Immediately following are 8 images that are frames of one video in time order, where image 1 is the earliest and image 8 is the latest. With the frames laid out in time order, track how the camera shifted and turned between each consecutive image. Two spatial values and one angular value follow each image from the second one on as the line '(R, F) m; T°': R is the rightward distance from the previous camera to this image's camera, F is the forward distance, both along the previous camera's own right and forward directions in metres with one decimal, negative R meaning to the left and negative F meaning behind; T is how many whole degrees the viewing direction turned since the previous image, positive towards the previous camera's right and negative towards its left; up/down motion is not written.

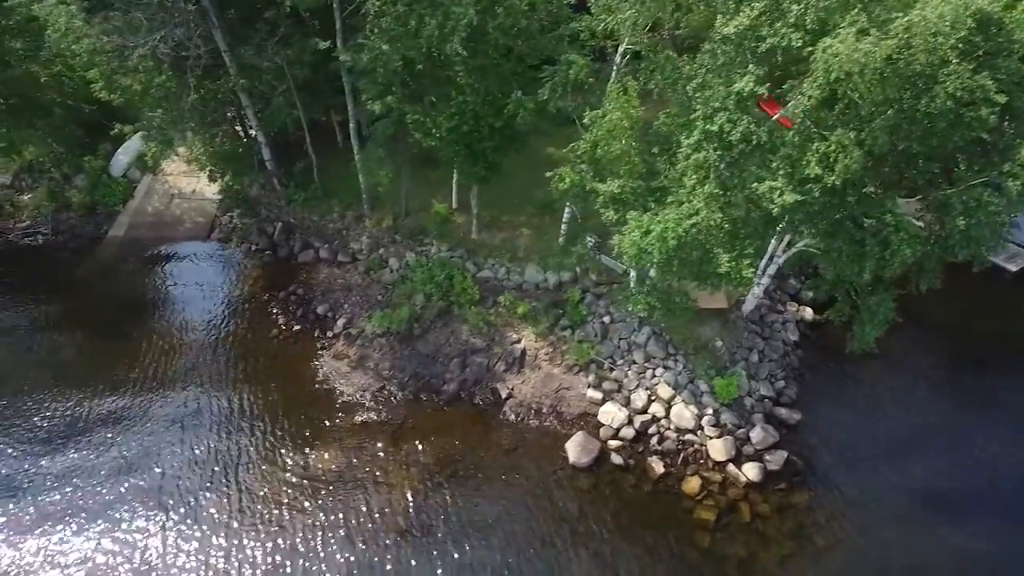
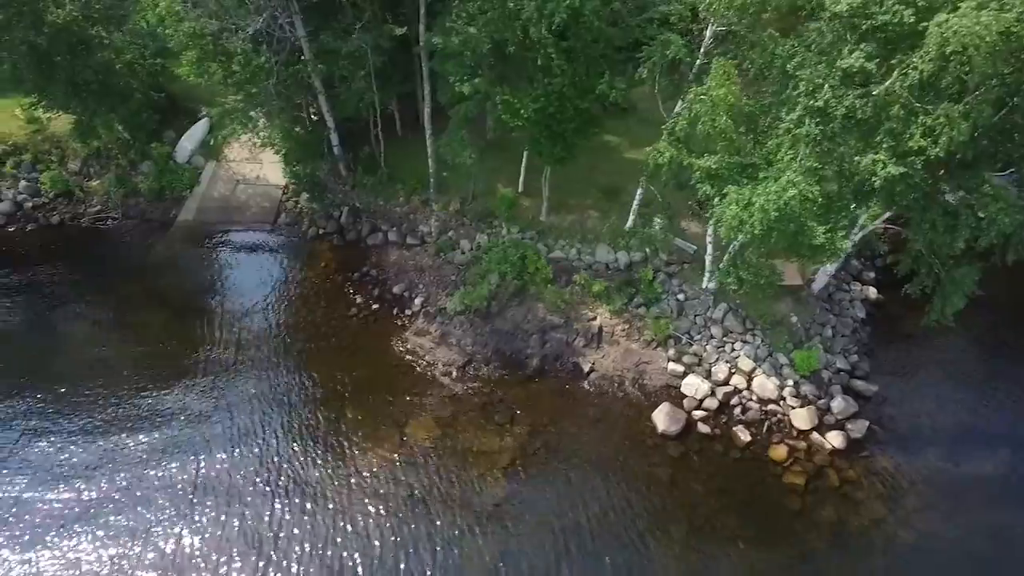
(-1.6, -0.7) m; 0°
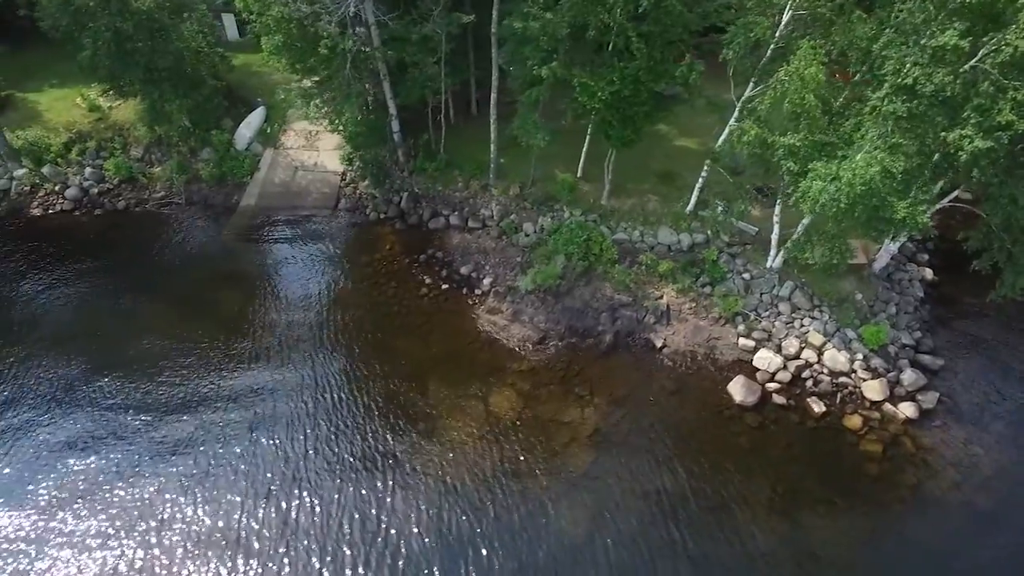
(-1.5, -0.7) m; 0°
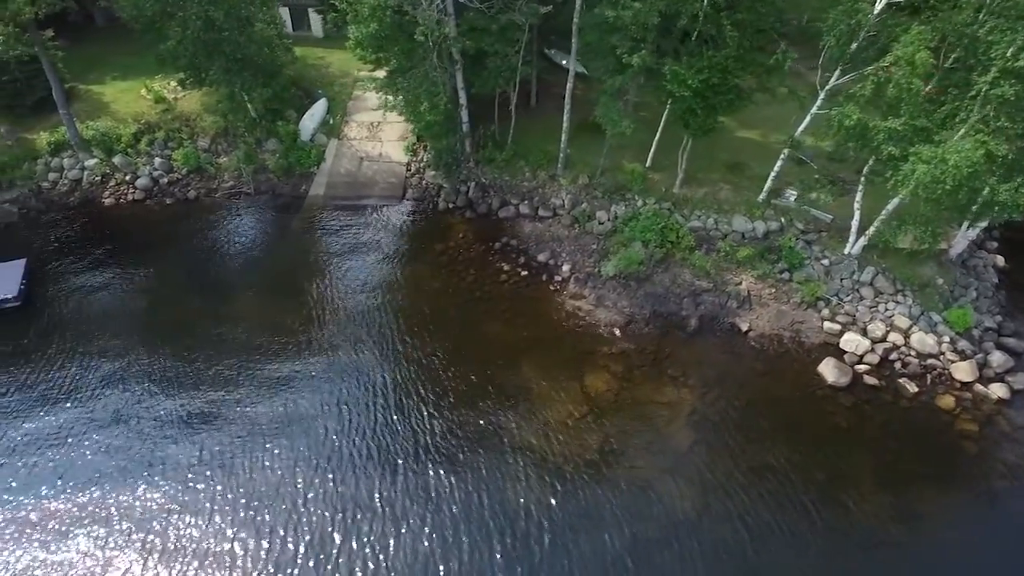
(-1.8, -0.4) m; 0°
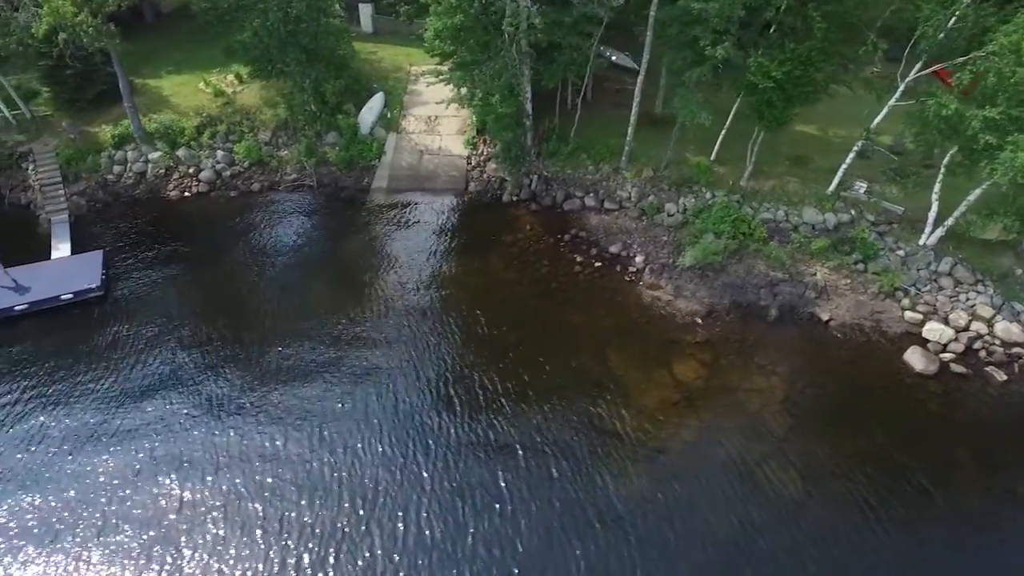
(-1.7, -0.2) m; 0°
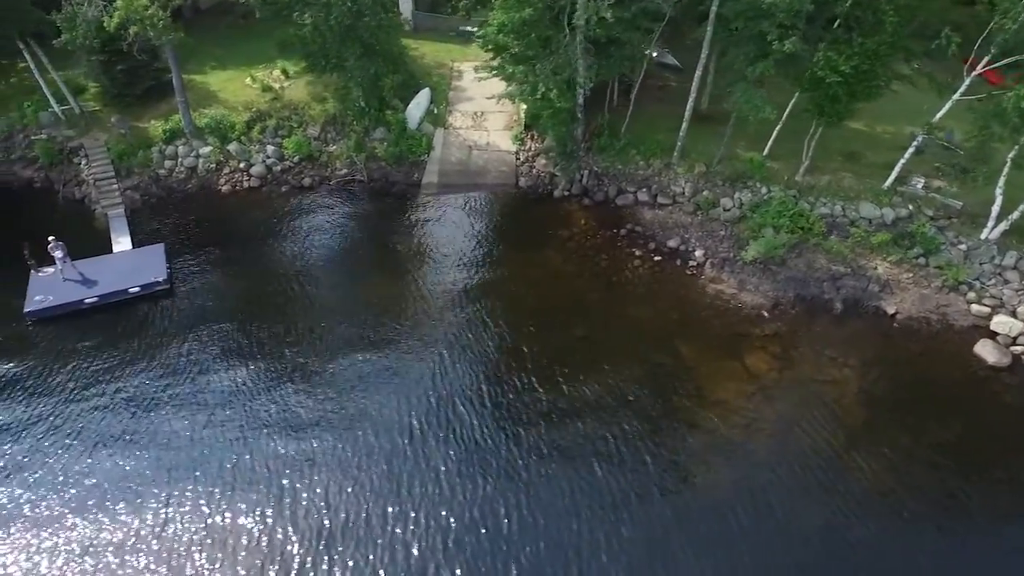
(-1.4, -0.1) m; 0°
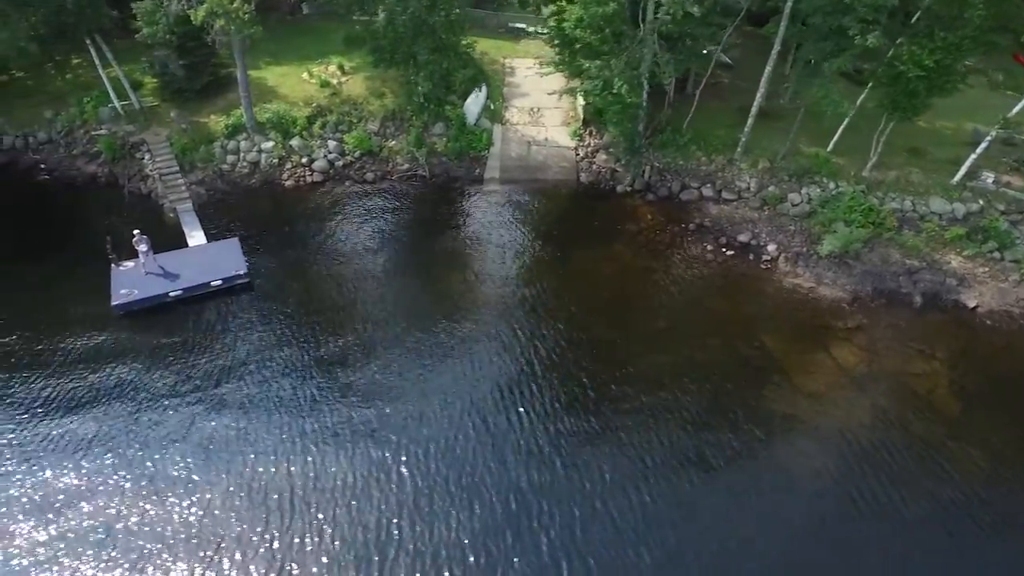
(-1.7, -0.1) m; 0°
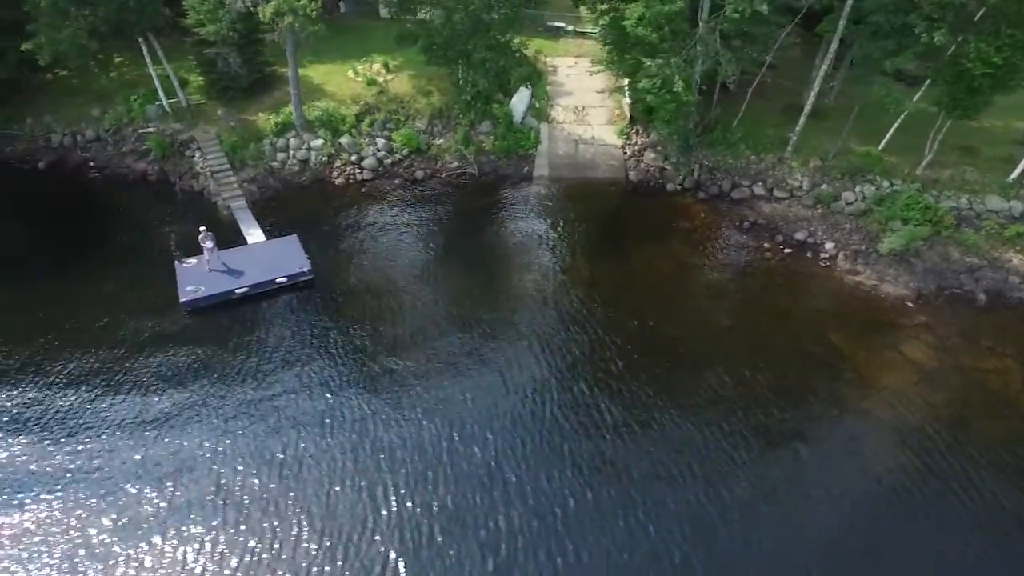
(-1.4, 0.0) m; 0°
